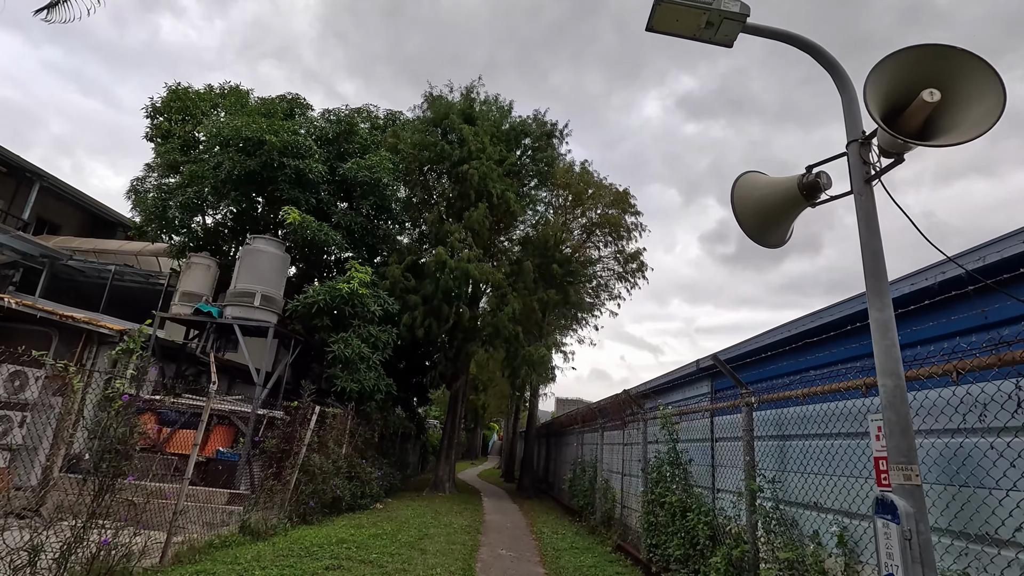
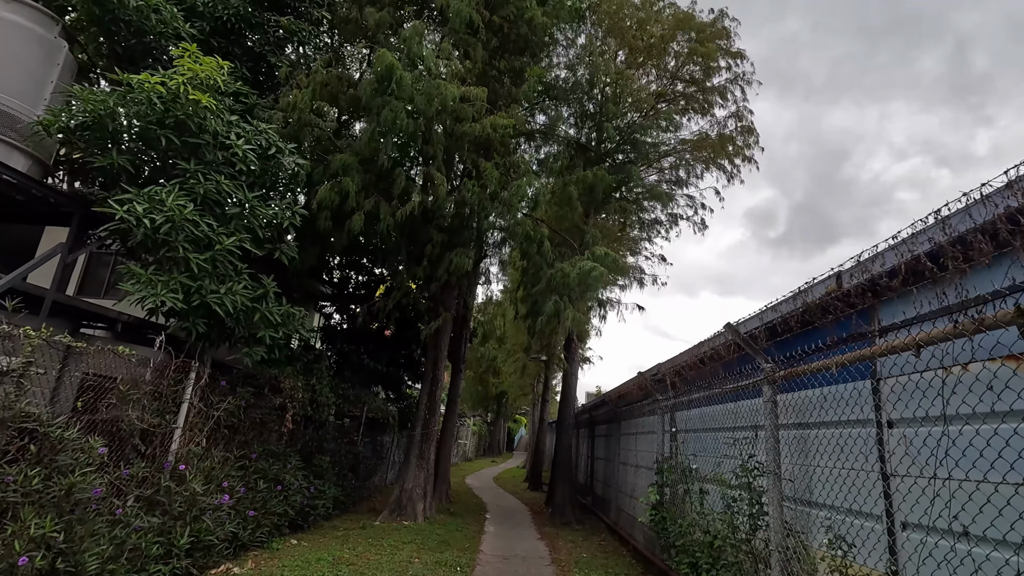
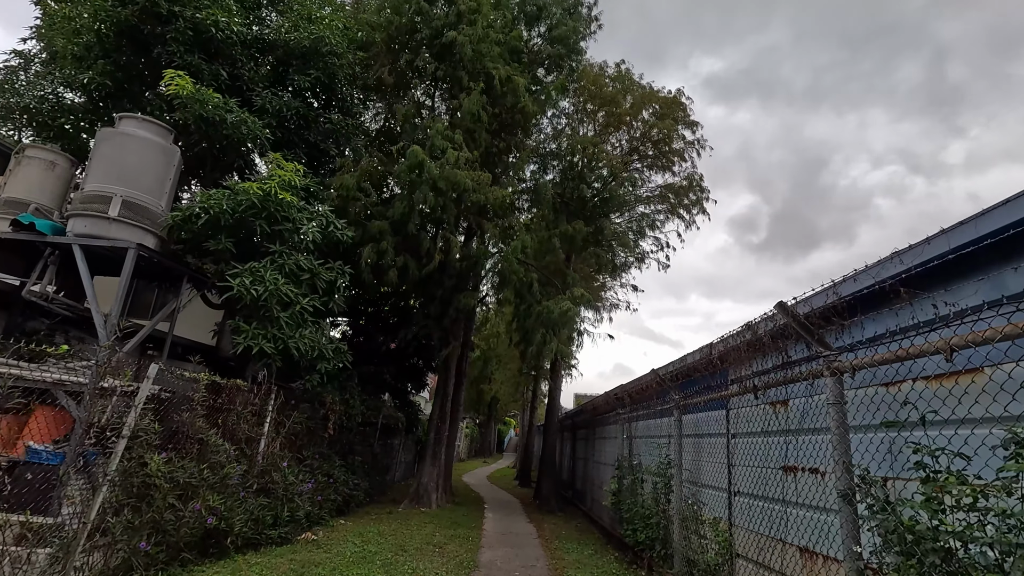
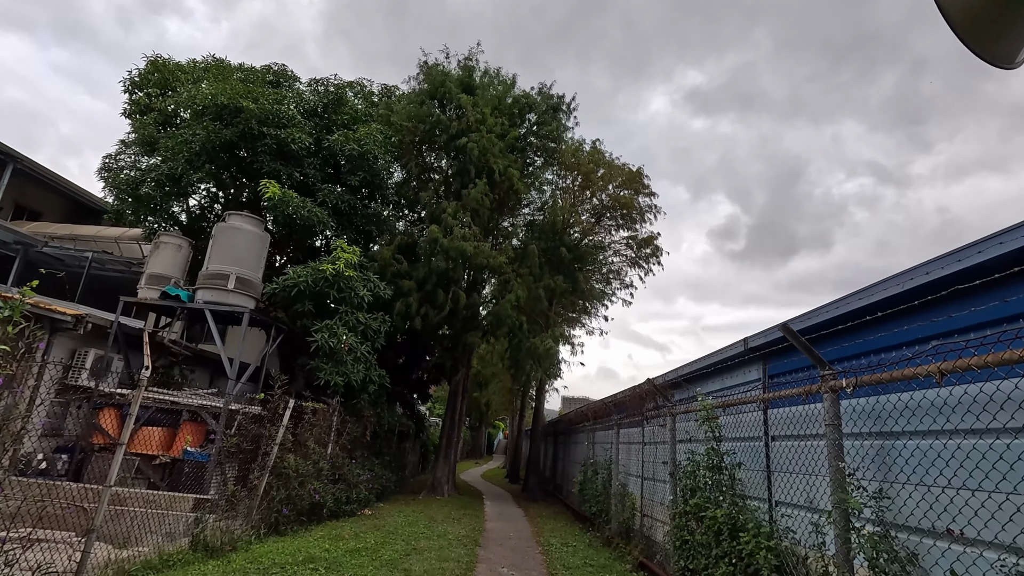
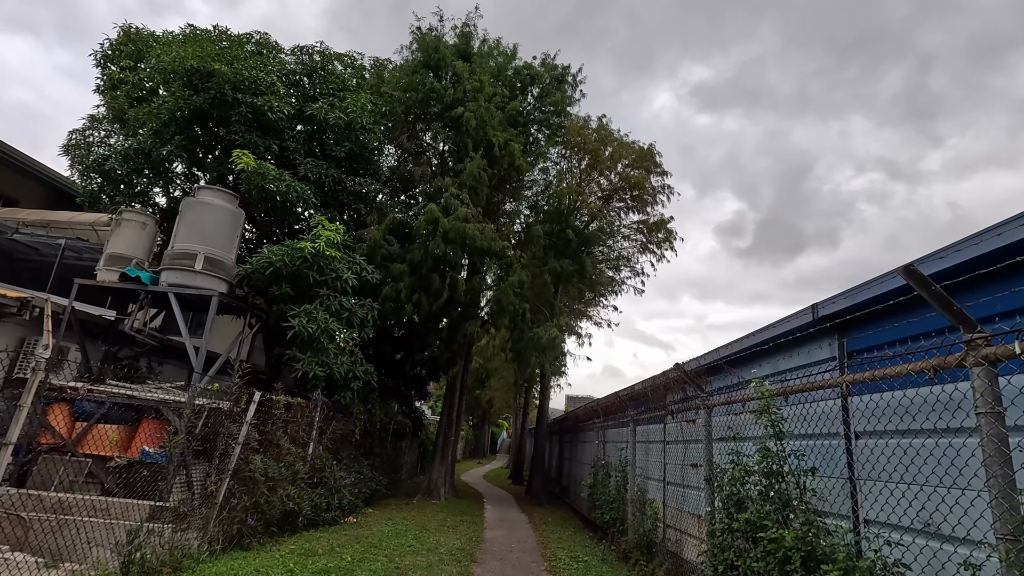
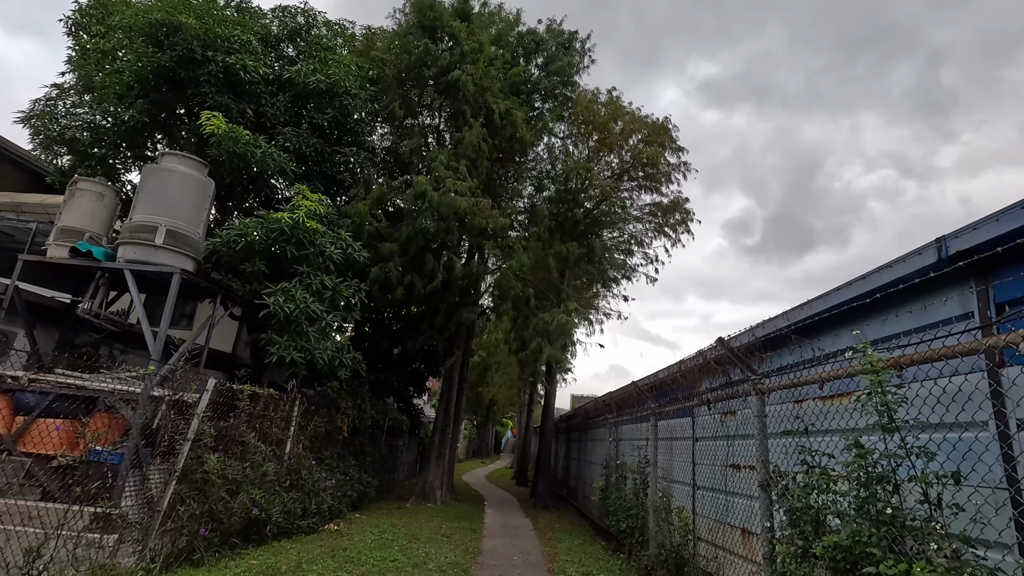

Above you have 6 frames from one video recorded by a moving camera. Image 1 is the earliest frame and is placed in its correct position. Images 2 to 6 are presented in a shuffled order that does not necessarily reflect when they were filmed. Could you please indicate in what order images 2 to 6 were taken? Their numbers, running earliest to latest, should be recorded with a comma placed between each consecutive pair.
4, 5, 6, 3, 2
